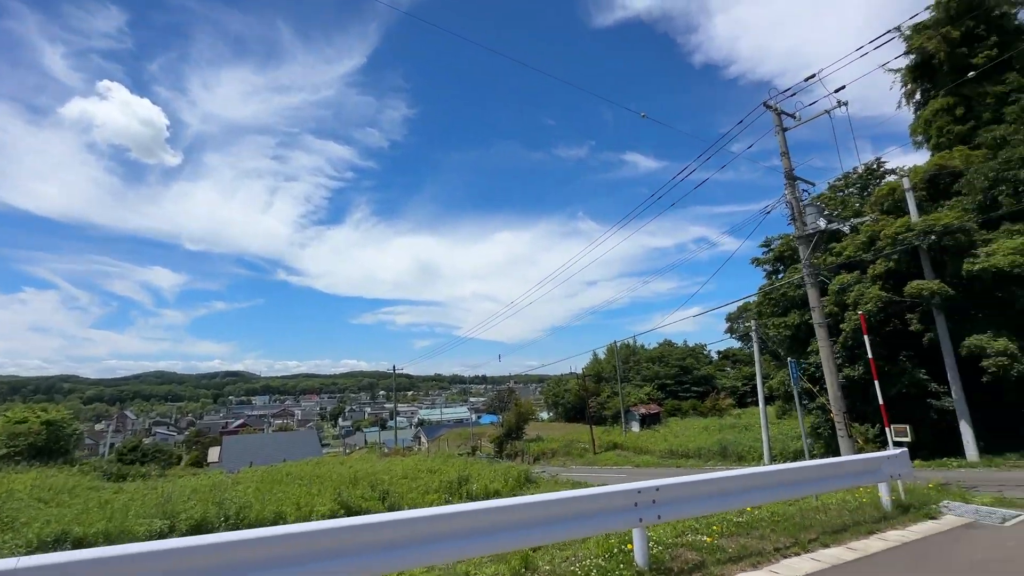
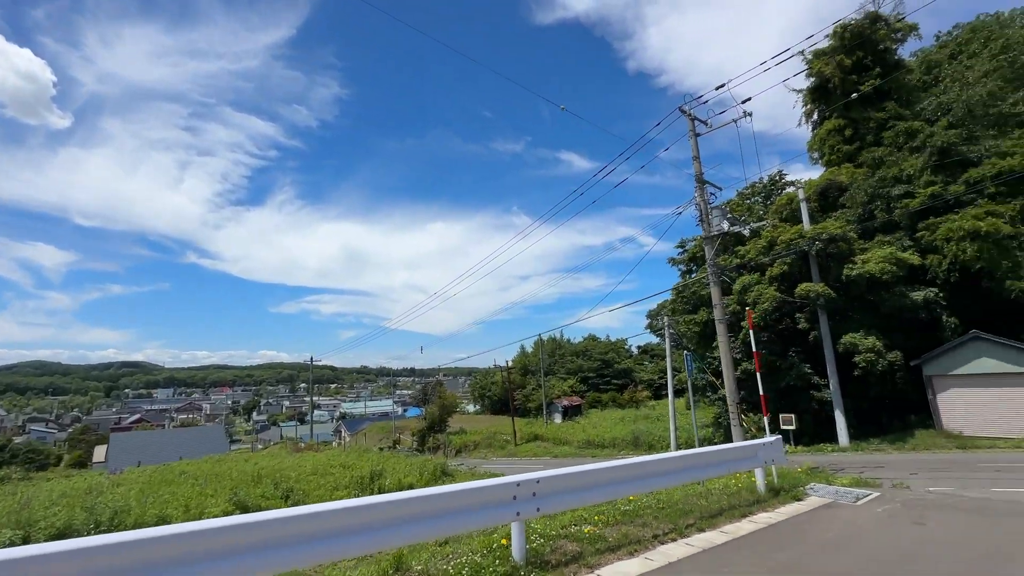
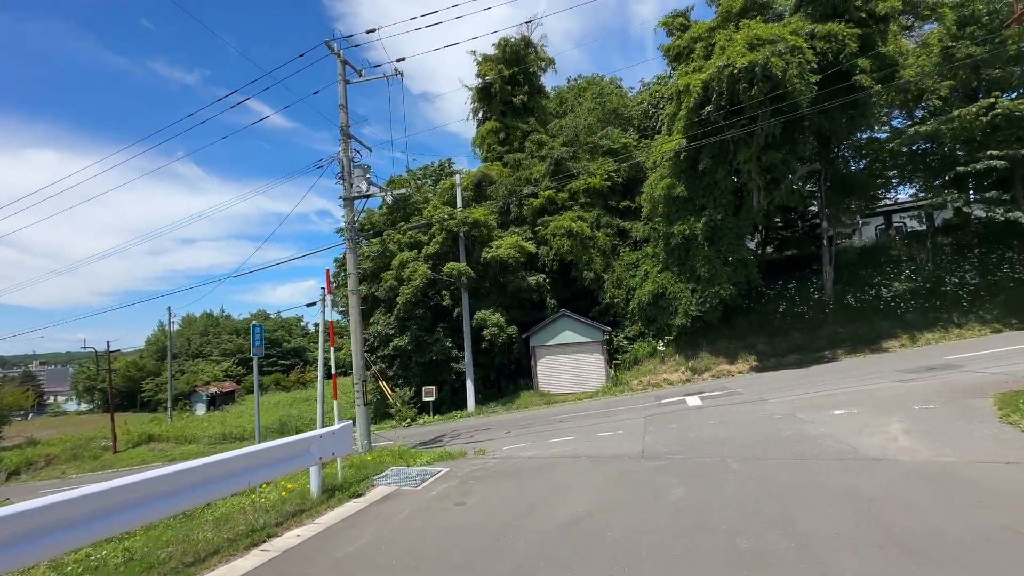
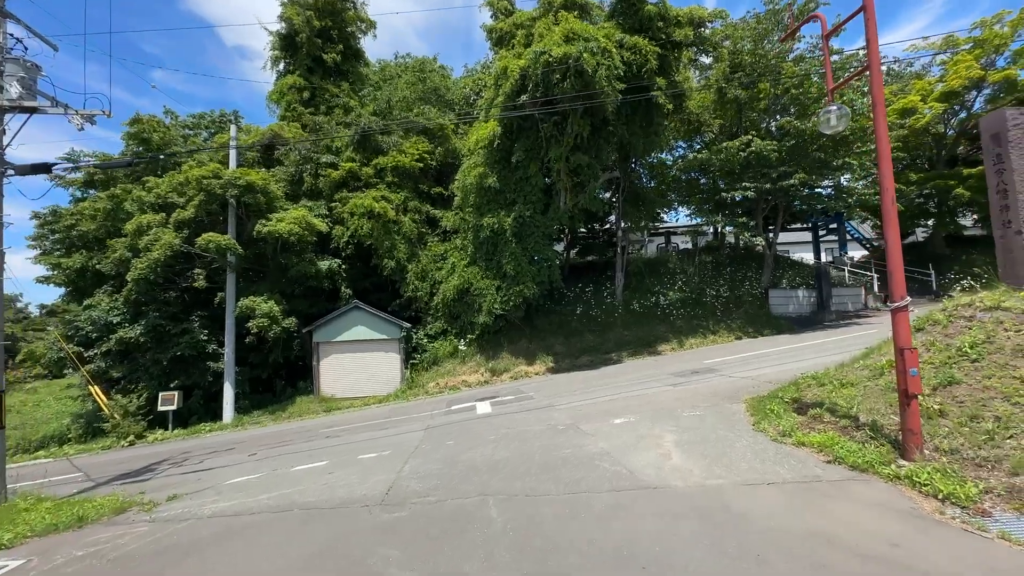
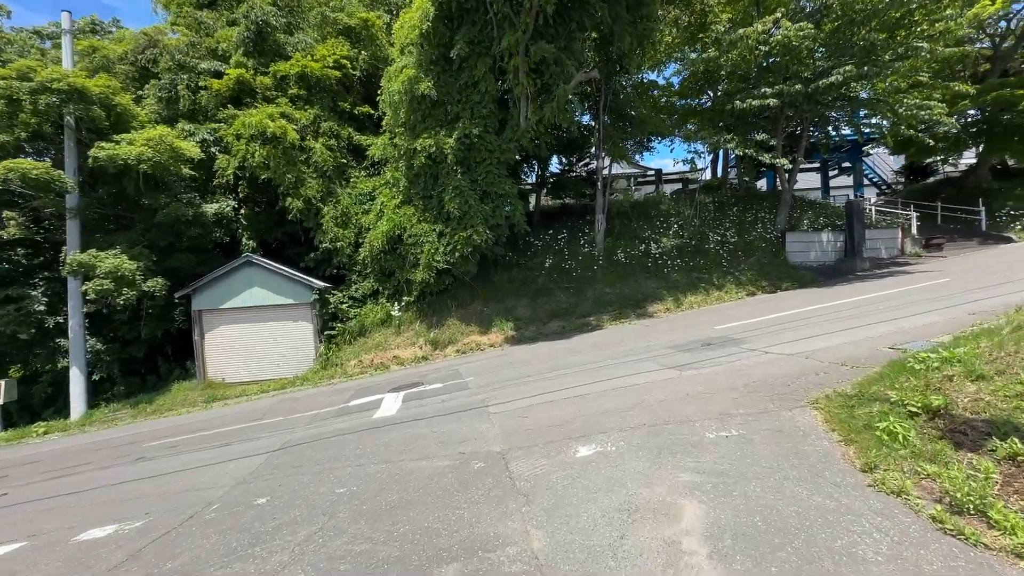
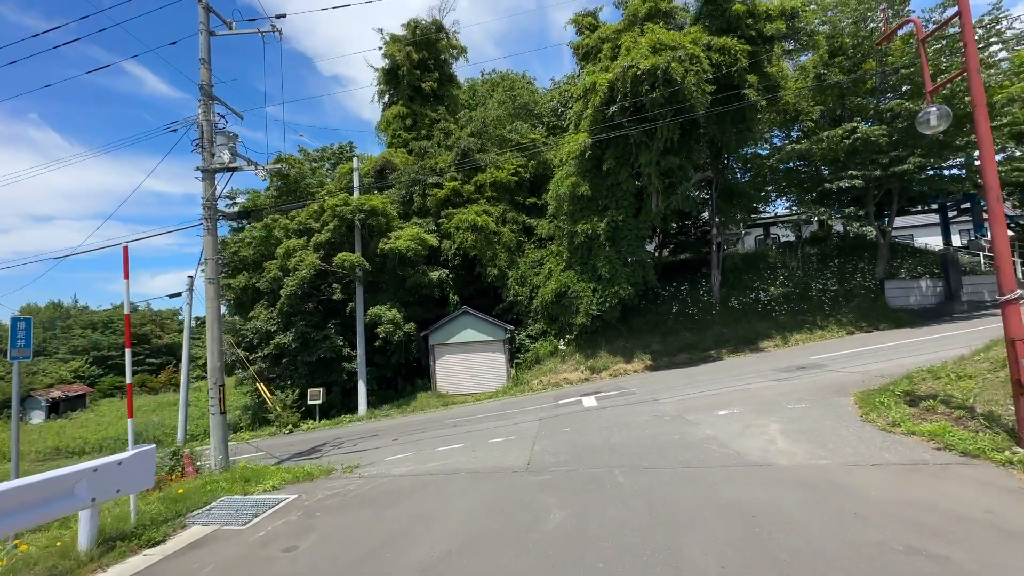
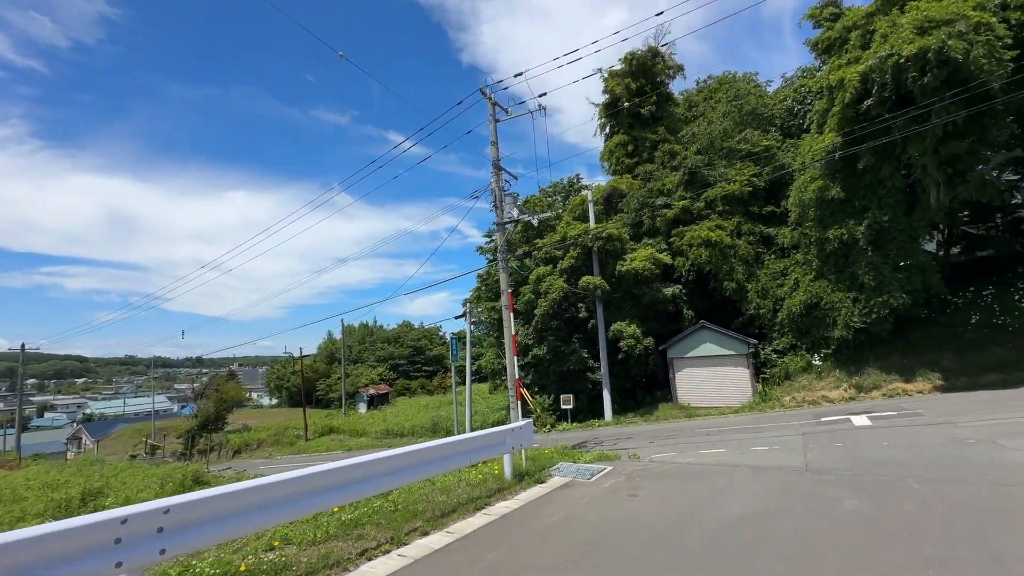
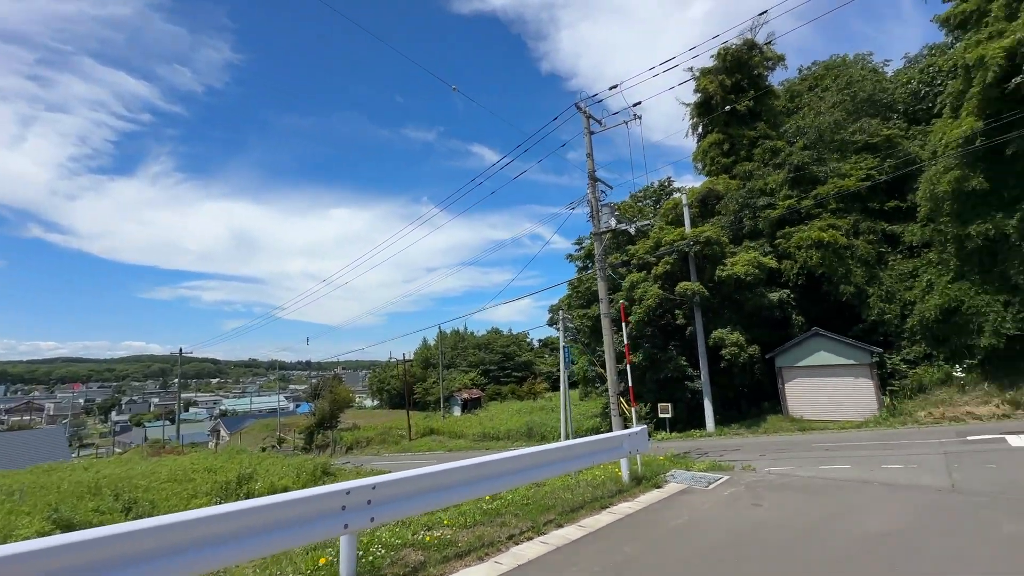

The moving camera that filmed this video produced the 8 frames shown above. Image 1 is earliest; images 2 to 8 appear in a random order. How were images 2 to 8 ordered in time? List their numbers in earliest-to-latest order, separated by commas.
2, 8, 7, 3, 6, 4, 5
